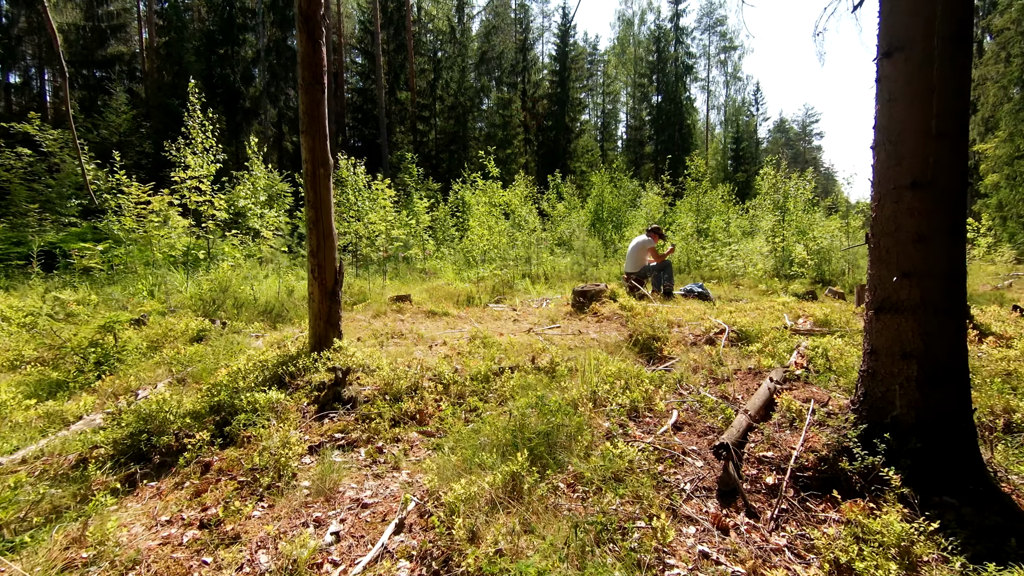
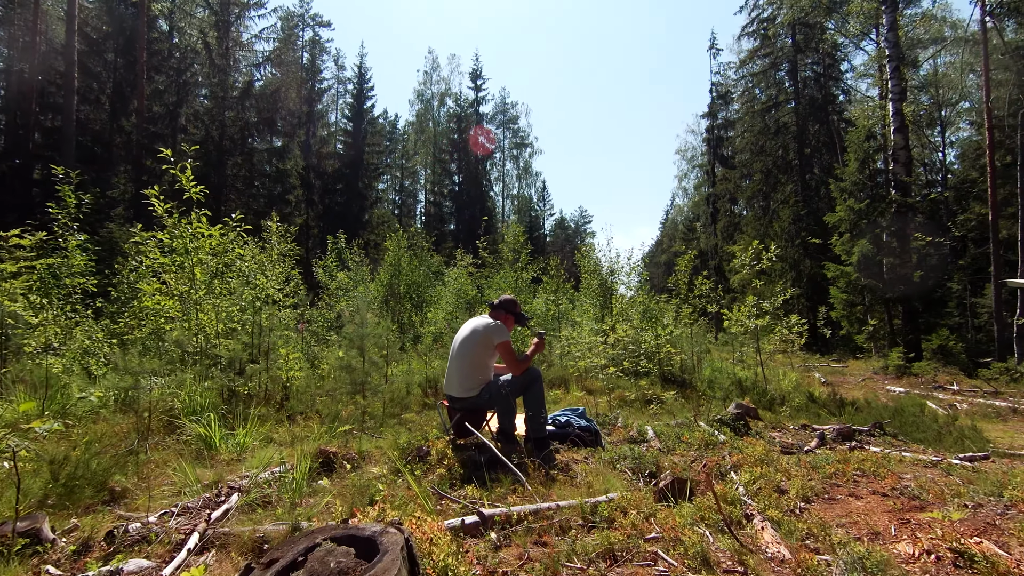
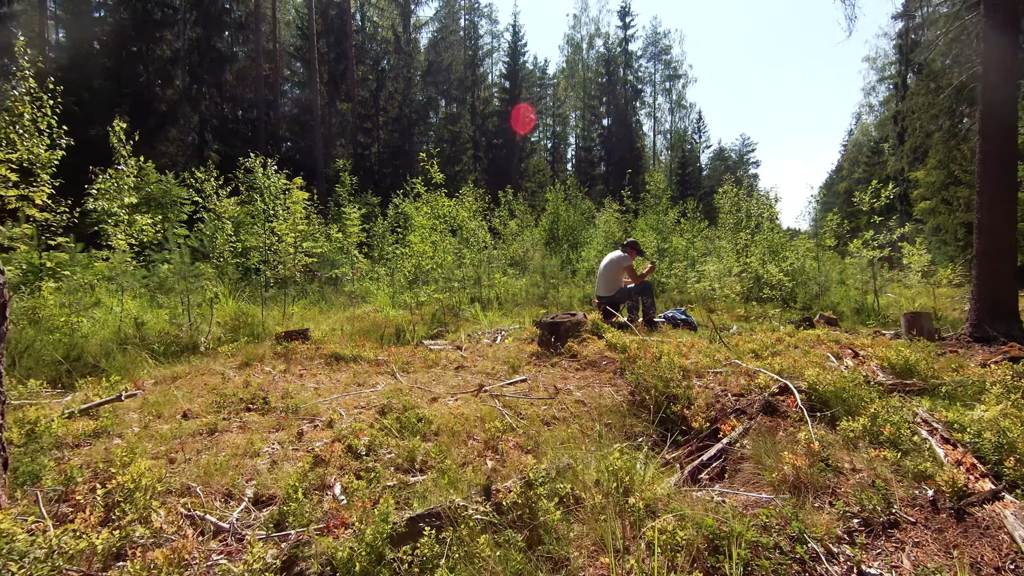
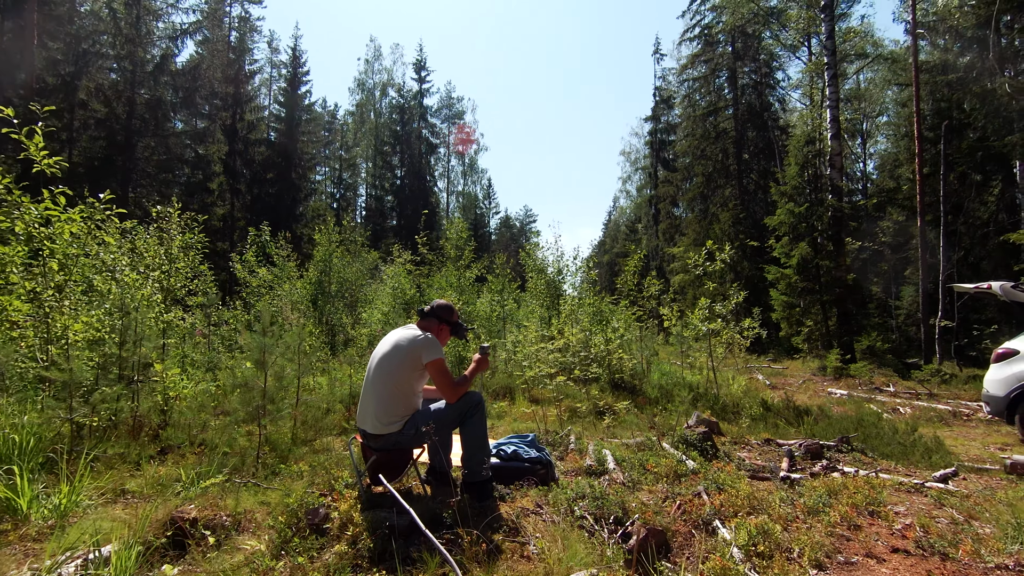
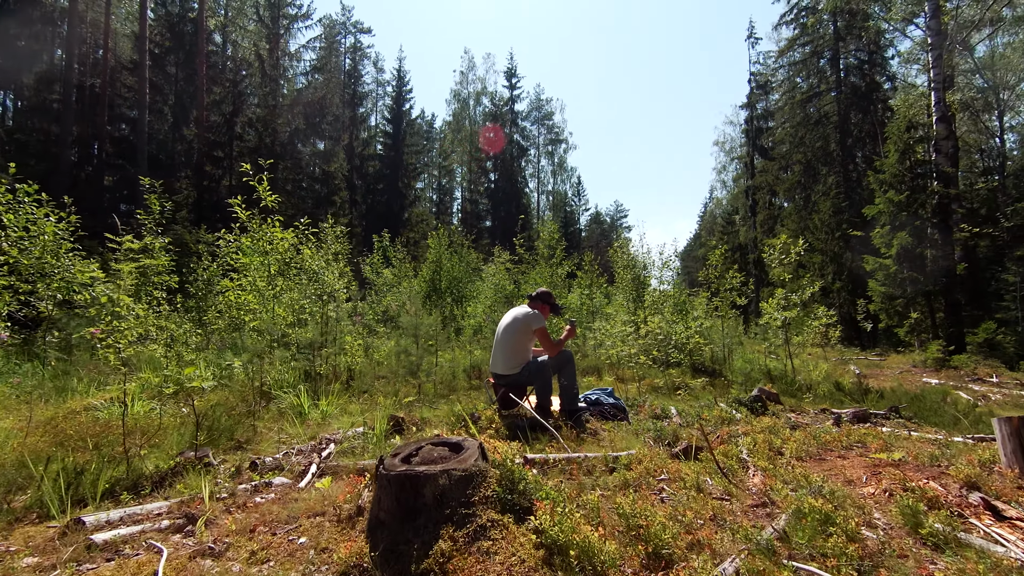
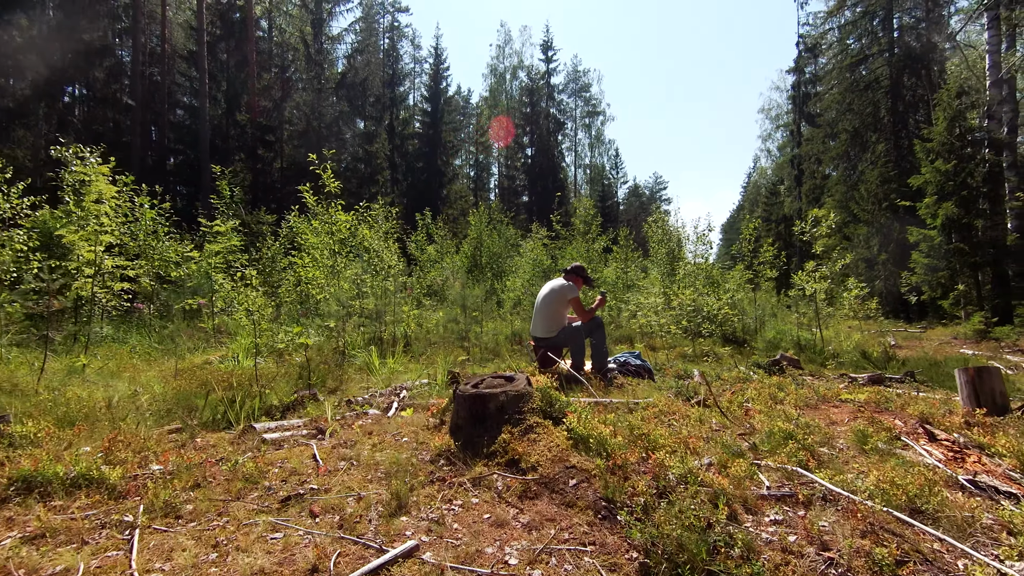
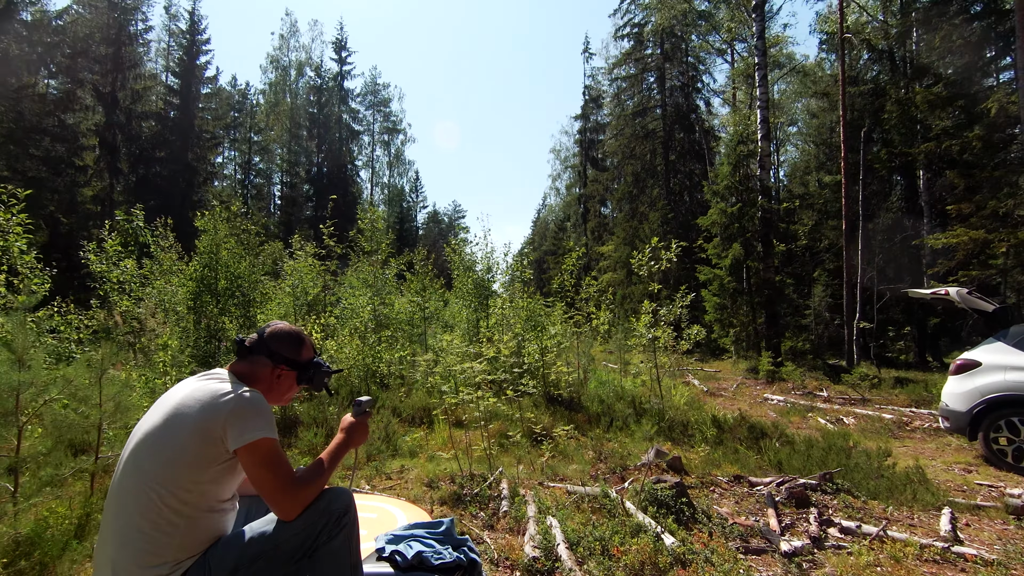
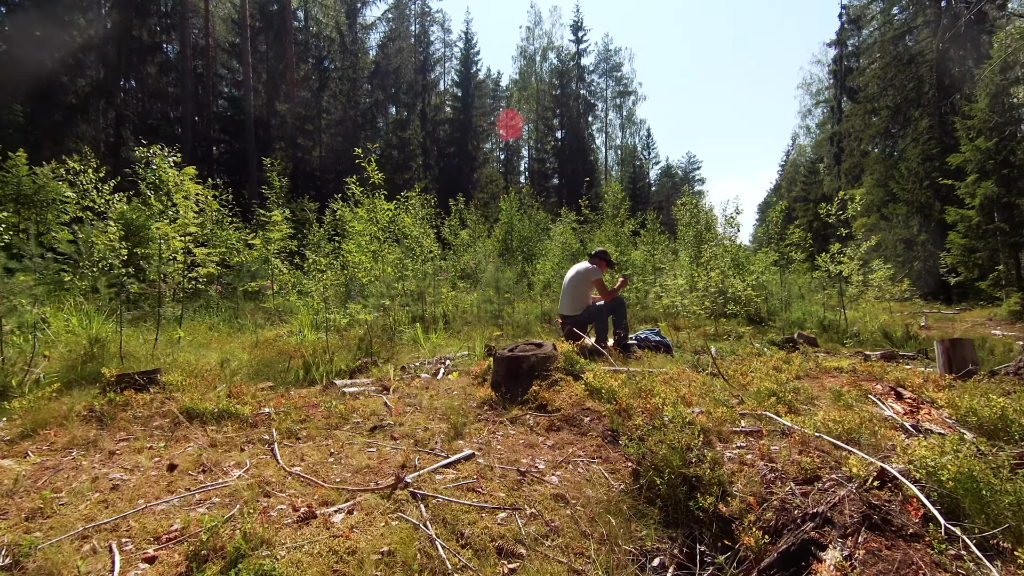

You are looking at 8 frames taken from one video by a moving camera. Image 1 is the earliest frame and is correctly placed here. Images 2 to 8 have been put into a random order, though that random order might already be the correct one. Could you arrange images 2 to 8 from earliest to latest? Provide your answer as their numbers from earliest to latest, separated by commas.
3, 8, 6, 5, 2, 4, 7
